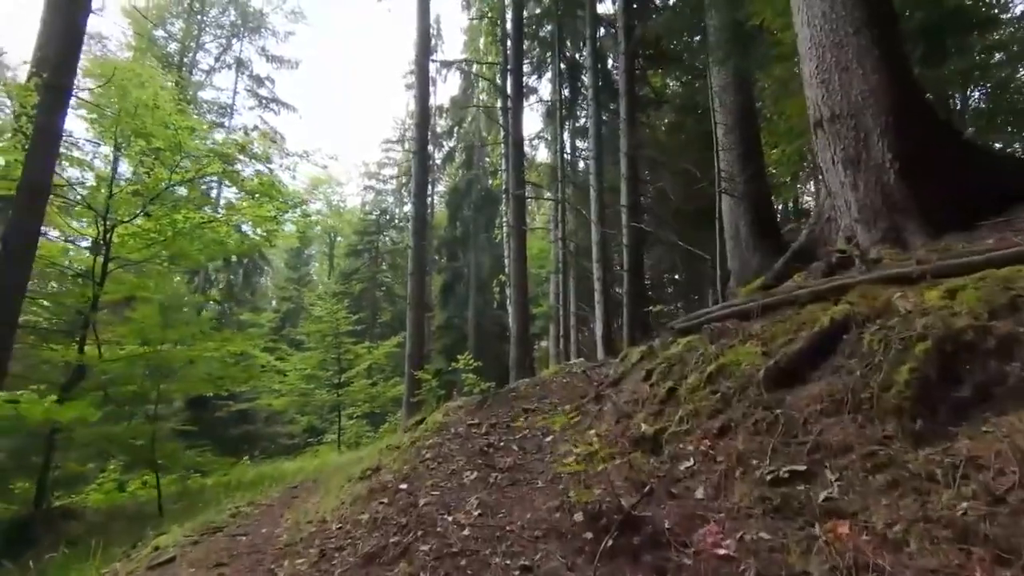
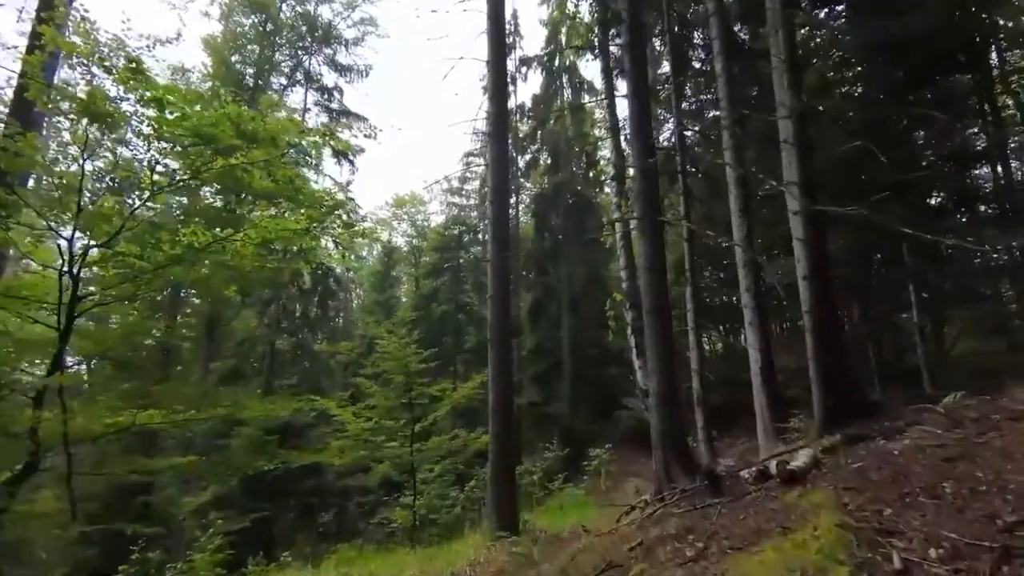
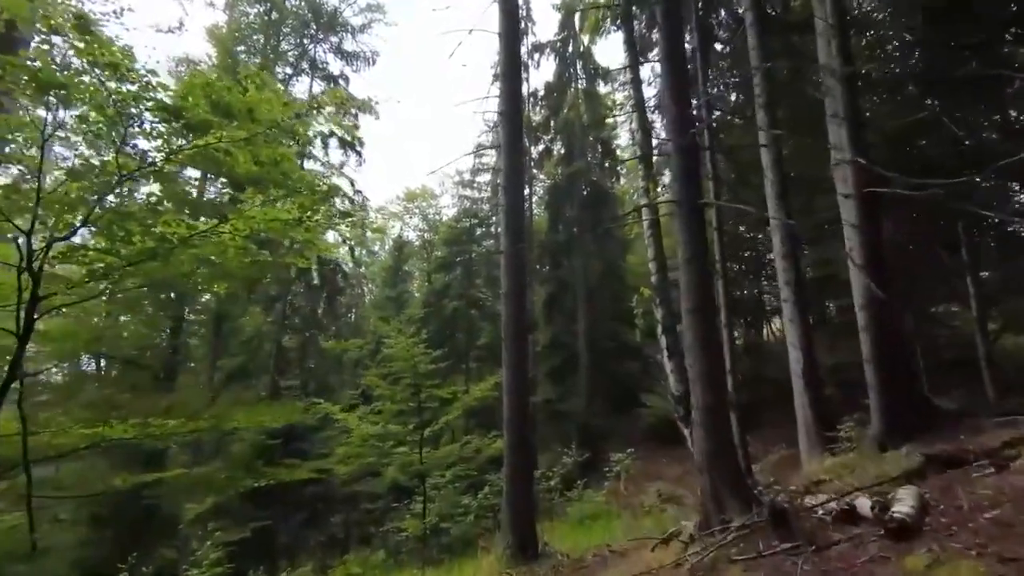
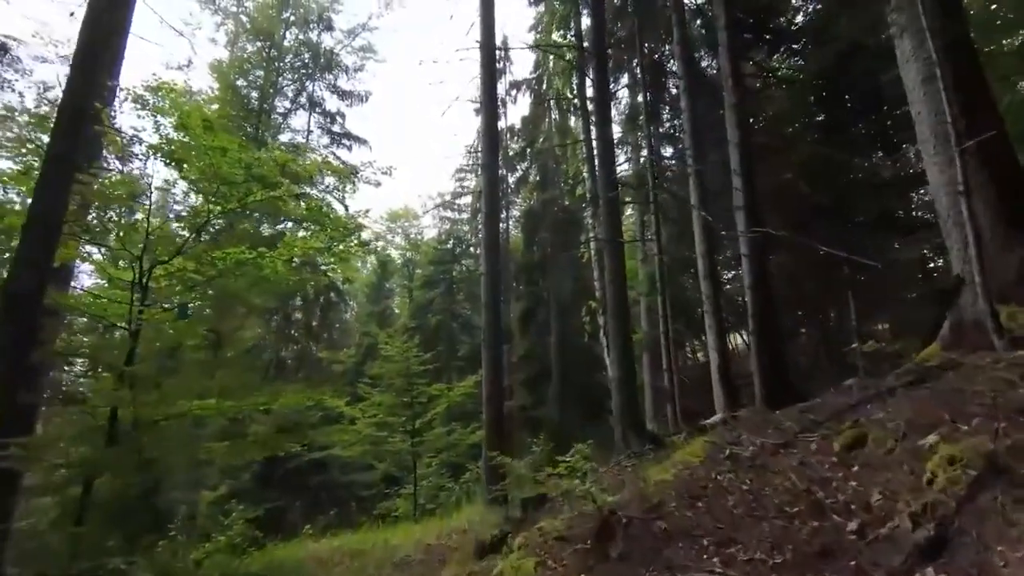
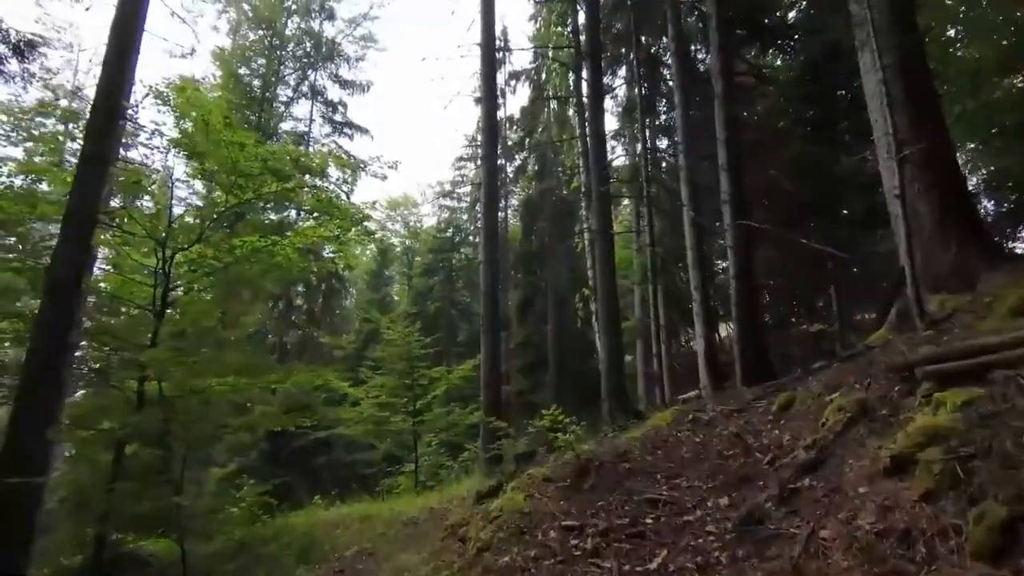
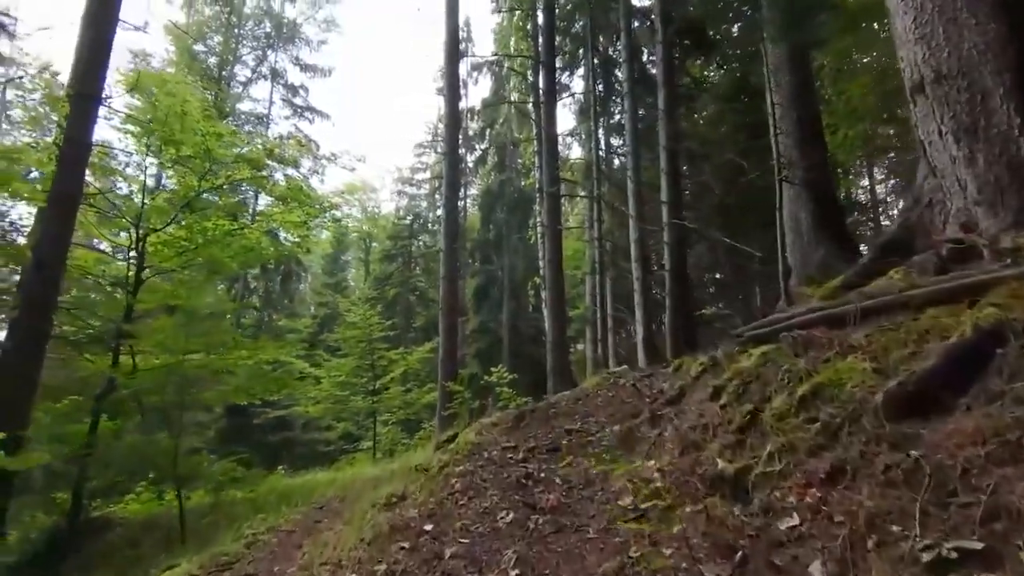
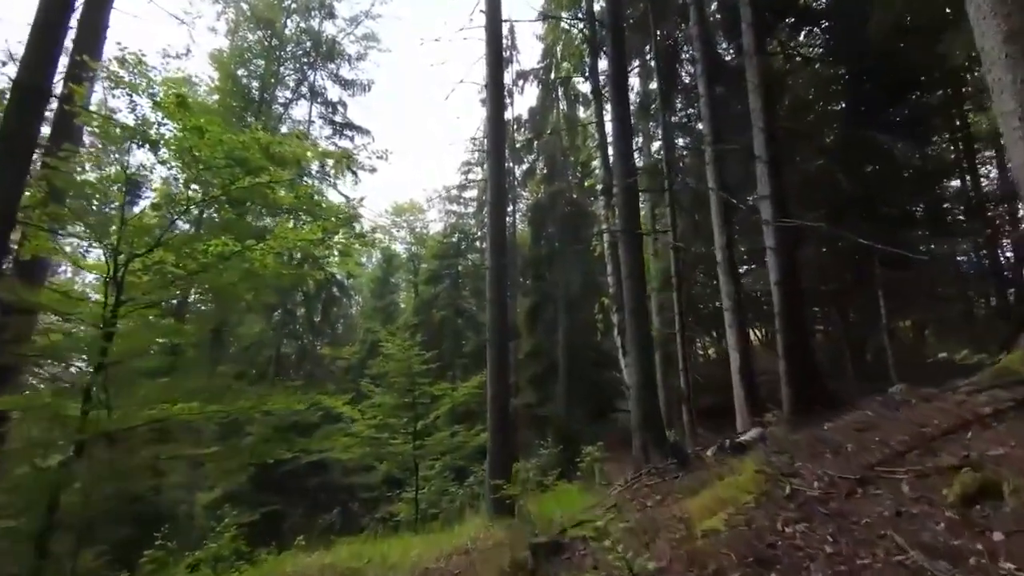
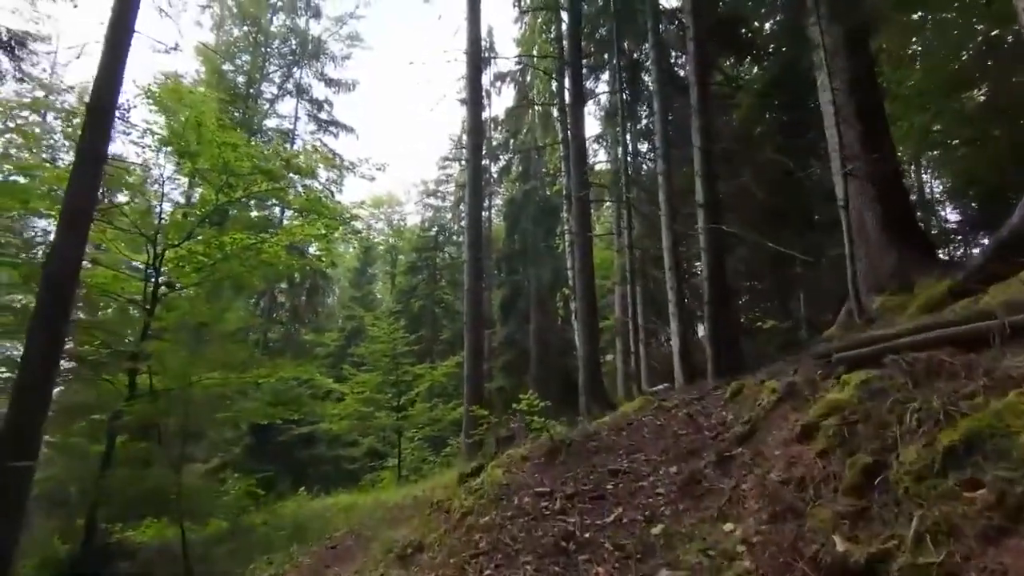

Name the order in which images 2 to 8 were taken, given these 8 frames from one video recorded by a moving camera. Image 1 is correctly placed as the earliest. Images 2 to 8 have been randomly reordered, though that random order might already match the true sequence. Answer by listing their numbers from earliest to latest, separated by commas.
6, 8, 5, 4, 7, 2, 3
